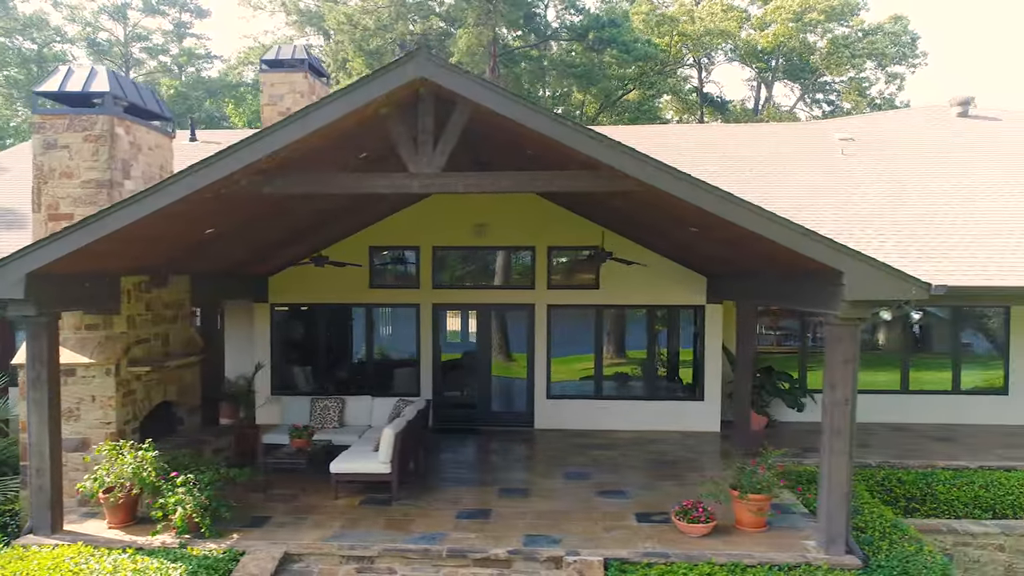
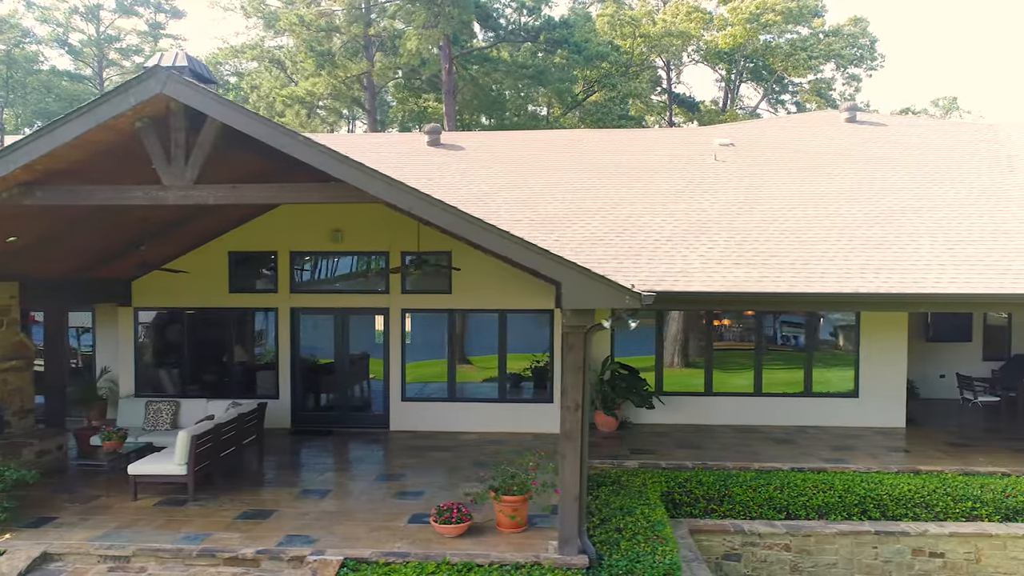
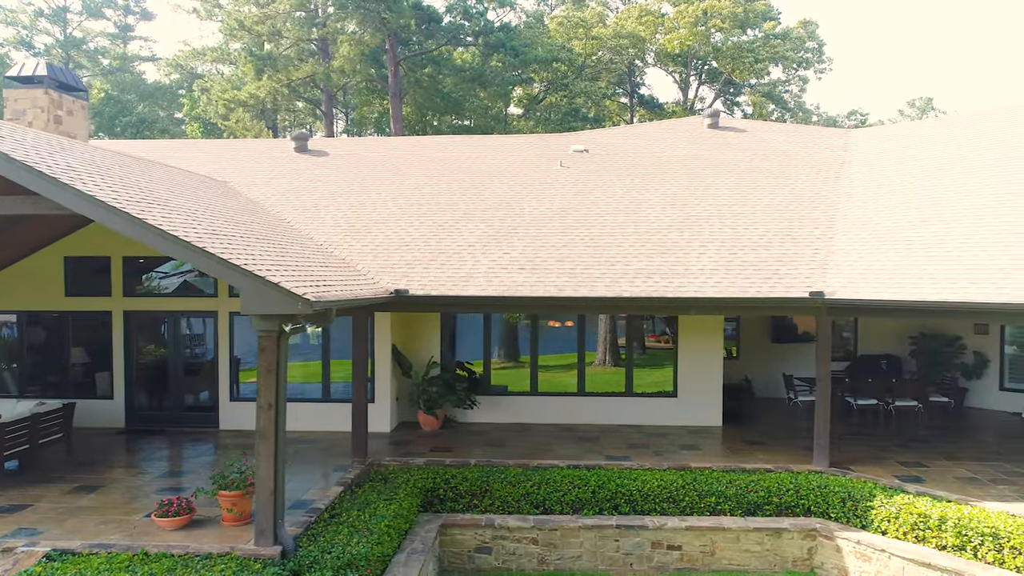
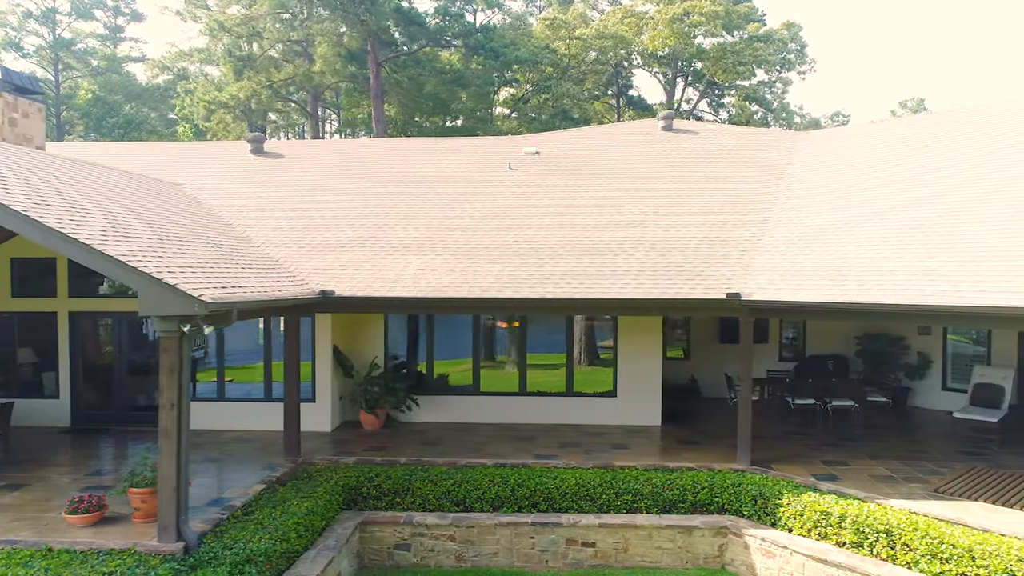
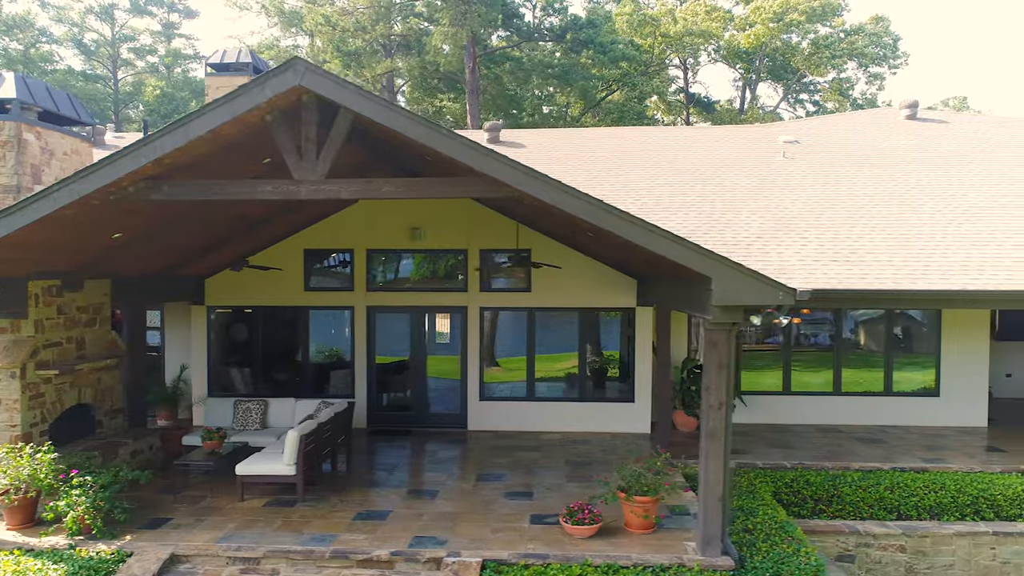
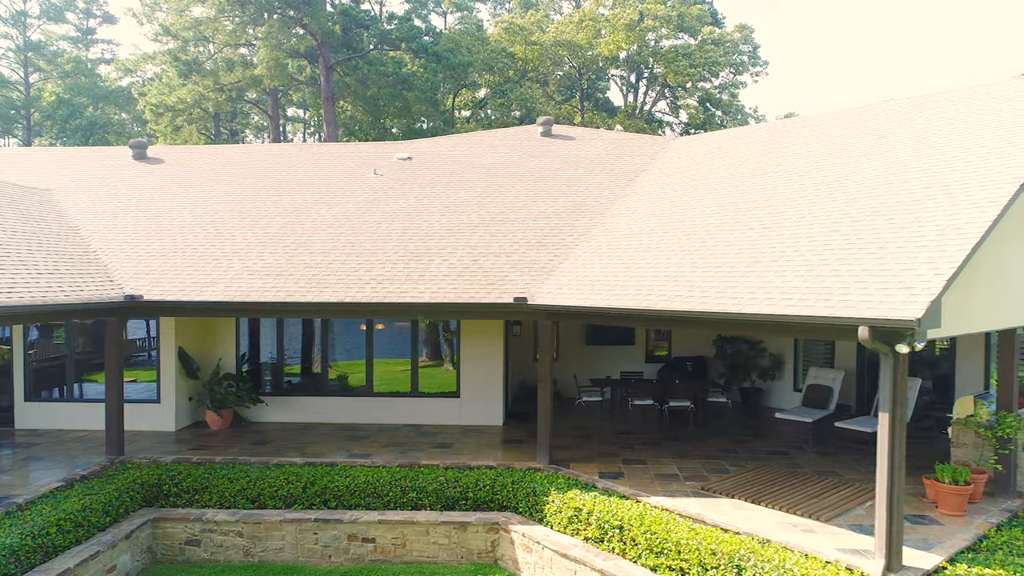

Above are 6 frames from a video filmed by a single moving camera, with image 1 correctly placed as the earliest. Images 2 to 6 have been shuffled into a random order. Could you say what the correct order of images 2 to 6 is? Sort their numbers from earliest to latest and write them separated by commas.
5, 2, 3, 4, 6
